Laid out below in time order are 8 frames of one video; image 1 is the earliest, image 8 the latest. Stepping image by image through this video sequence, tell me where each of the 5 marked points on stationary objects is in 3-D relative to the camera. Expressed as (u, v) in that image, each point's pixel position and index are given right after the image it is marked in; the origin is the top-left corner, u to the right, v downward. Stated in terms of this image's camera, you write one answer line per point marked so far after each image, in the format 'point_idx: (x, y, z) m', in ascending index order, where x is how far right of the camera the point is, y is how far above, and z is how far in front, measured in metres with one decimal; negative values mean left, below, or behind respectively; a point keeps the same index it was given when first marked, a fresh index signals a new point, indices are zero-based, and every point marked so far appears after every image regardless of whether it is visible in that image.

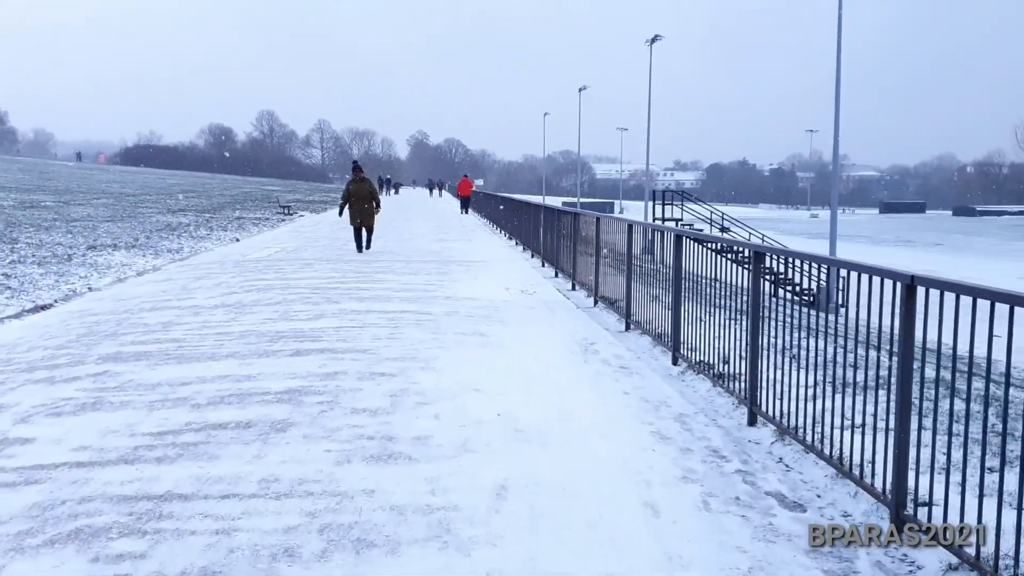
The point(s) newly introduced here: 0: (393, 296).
0: (-1.4, -0.1, +11.5) m
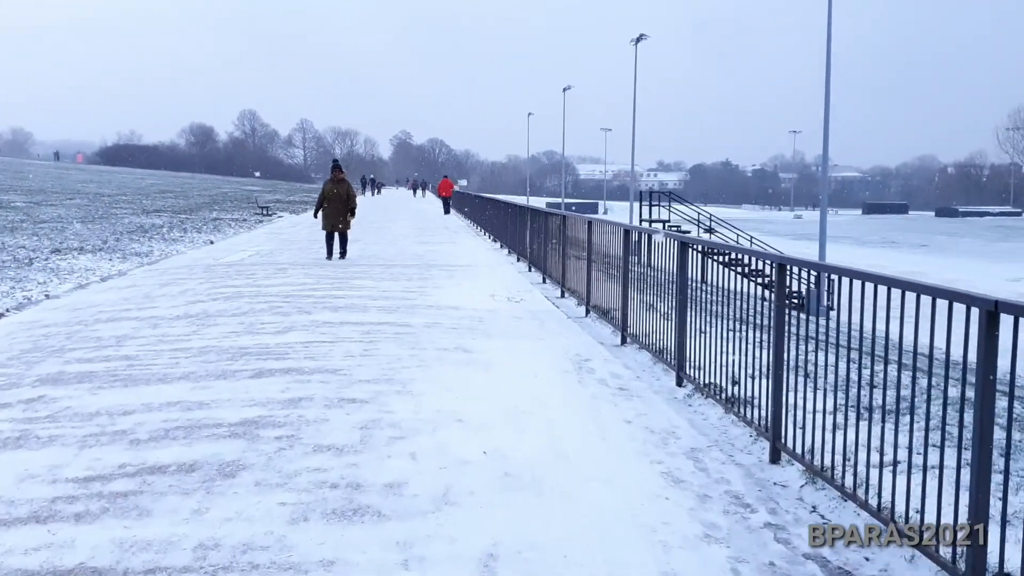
0: (-1.6, -0.2, +10.7) m
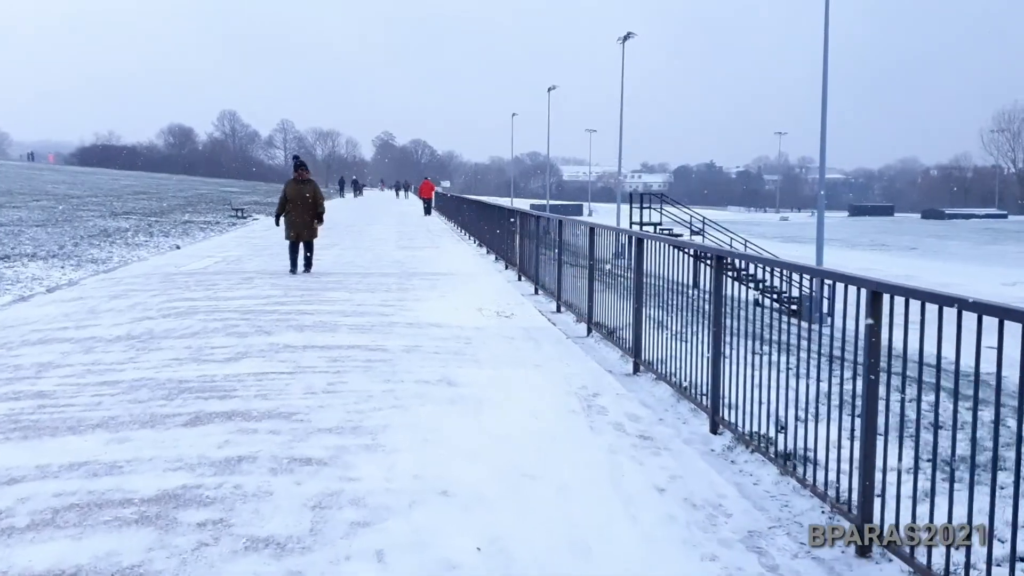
0: (-1.7, -0.3, +9.4) m
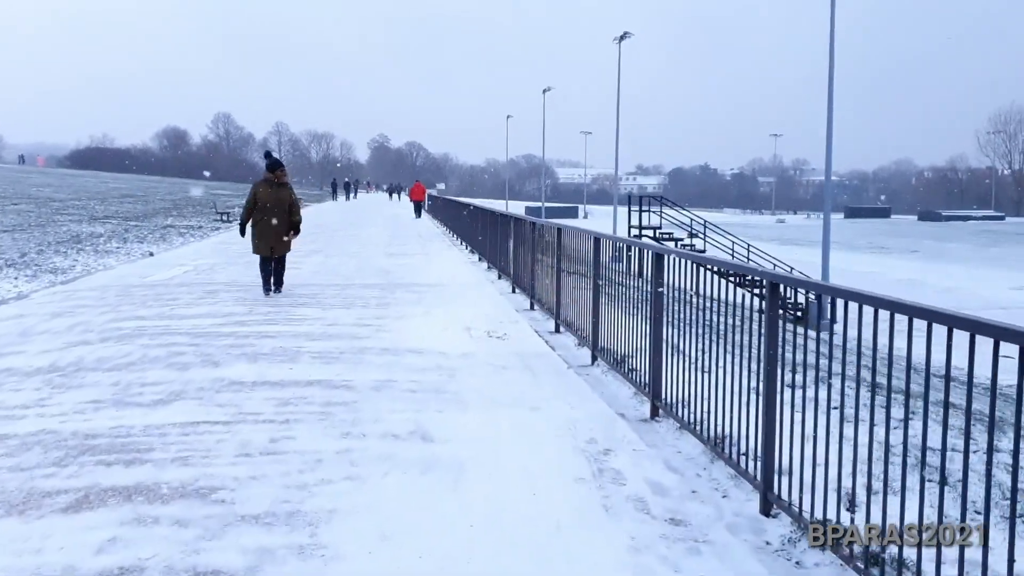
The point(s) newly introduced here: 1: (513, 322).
0: (-1.7, -0.5, +8.1) m
1: (0.0, -0.4, +10.5) m
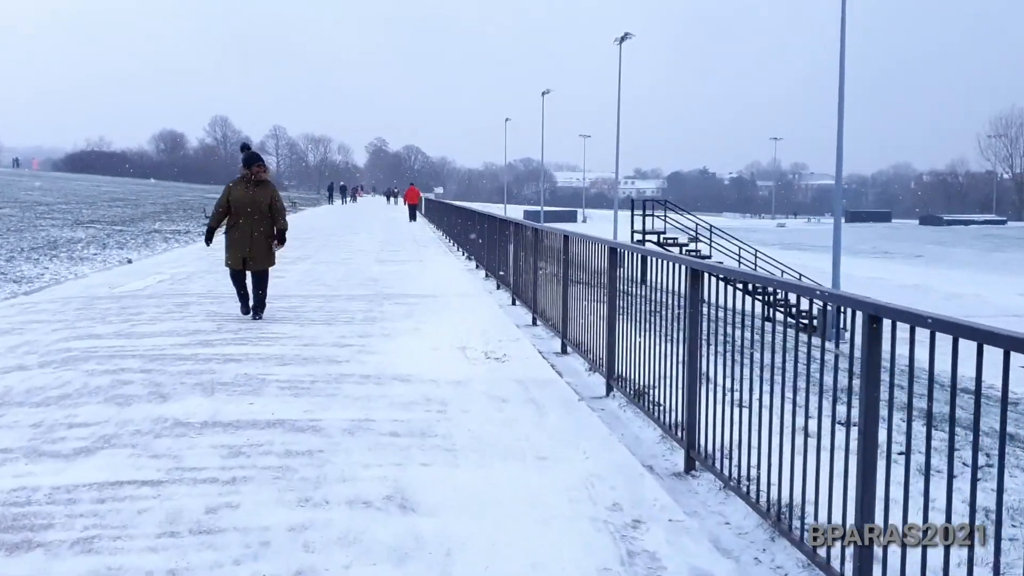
0: (-1.7, -0.7, +6.9) m
1: (0.0, -0.5, +9.3) m
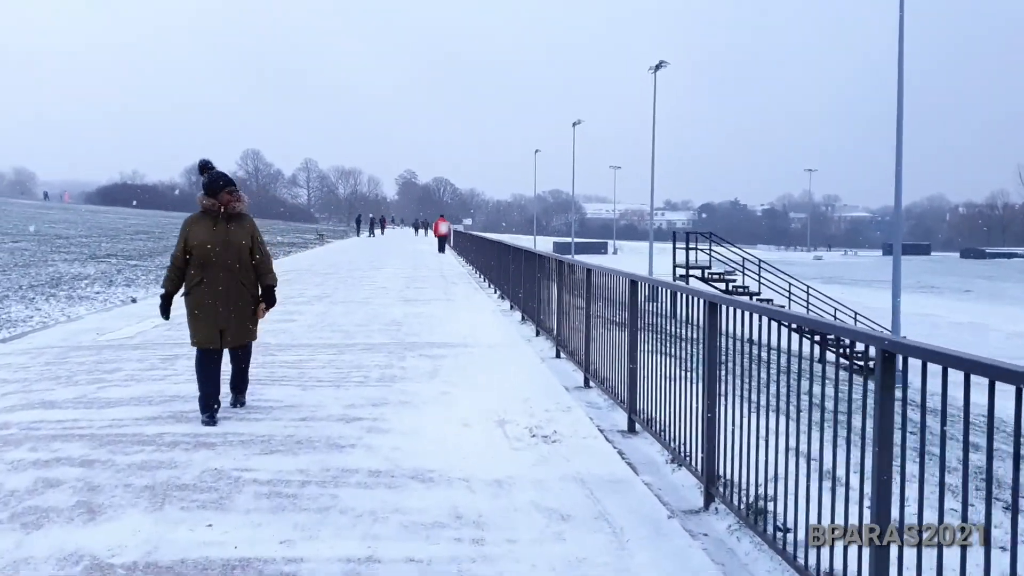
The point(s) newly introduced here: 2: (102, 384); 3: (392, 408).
0: (-1.4, -1.0, +5.2) m
1: (+0.4, -0.9, +7.5) m
2: (-3.6, -0.8, +8.5) m
3: (-0.9, -0.9, +7.4) m
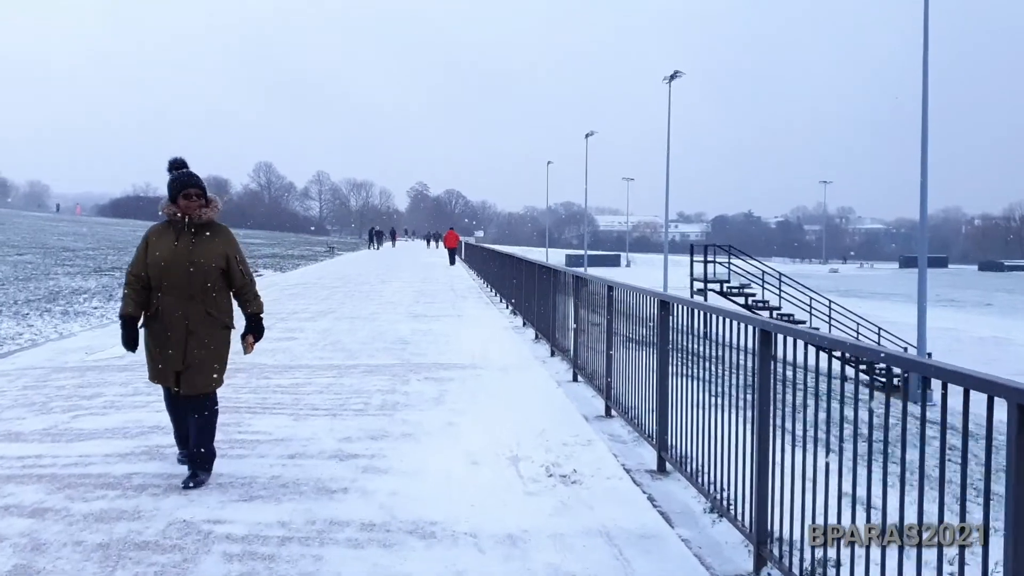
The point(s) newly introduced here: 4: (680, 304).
0: (-1.3, -1.1, +4.4) m
1: (+0.5, -1.1, +6.7) m
2: (-3.4, -1.0, +7.7) m
3: (-0.8, -1.1, +6.7) m
4: (+1.0, -0.1, +5.6) m
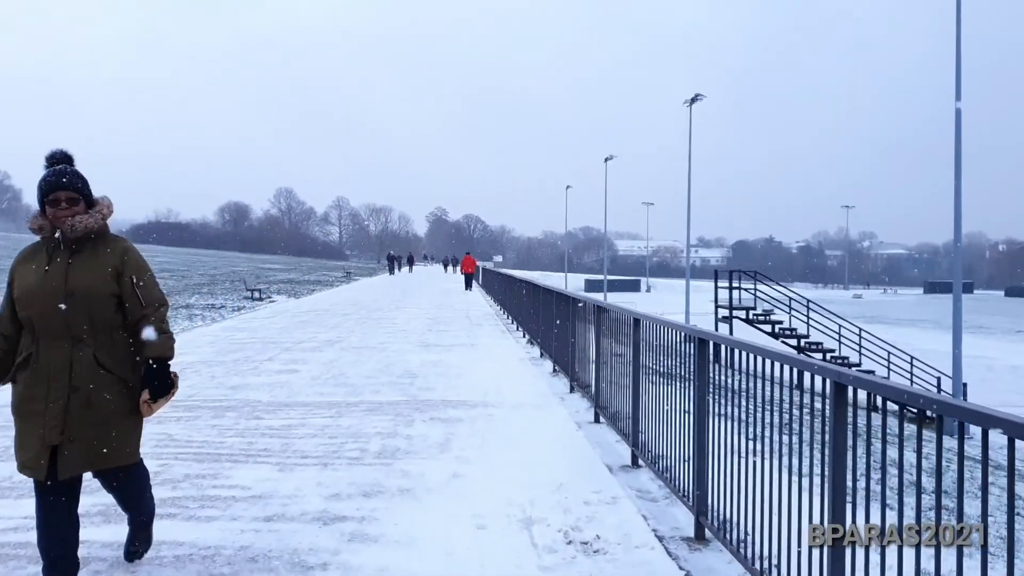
0: (-1.3, -1.3, +3.6) m
1: (+0.6, -1.3, +5.9) m
2: (-3.3, -1.2, +6.9) m
3: (-0.7, -1.3, +5.8) m
4: (+1.1, -0.3, +4.8) m
